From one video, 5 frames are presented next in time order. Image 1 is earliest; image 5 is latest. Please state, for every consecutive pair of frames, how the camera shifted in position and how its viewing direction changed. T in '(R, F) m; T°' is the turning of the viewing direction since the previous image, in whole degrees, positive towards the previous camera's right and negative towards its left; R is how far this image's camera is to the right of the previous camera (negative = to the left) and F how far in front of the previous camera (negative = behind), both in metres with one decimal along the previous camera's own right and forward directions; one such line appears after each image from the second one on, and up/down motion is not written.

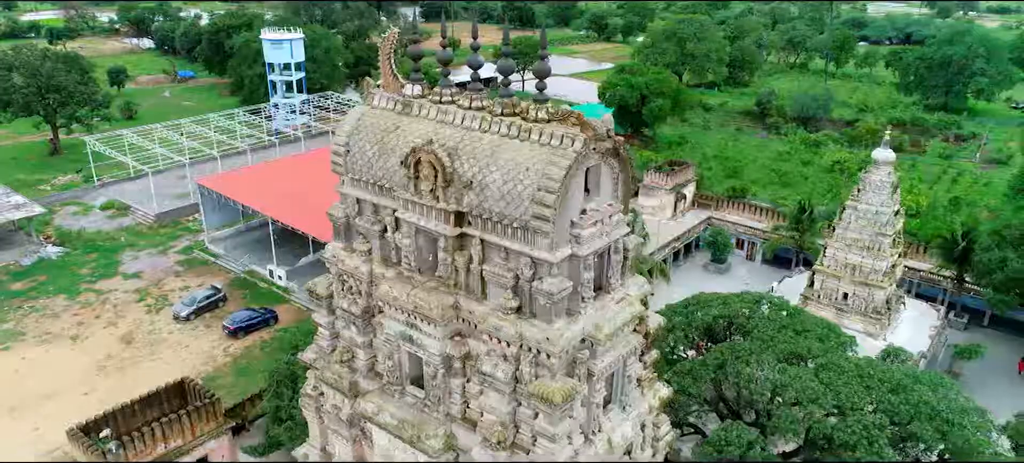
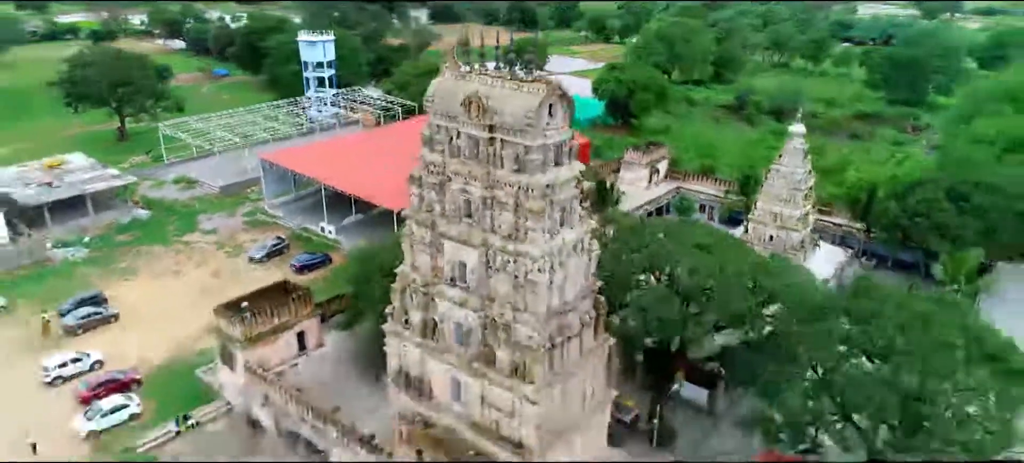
(0.0, -5.8) m; 0°
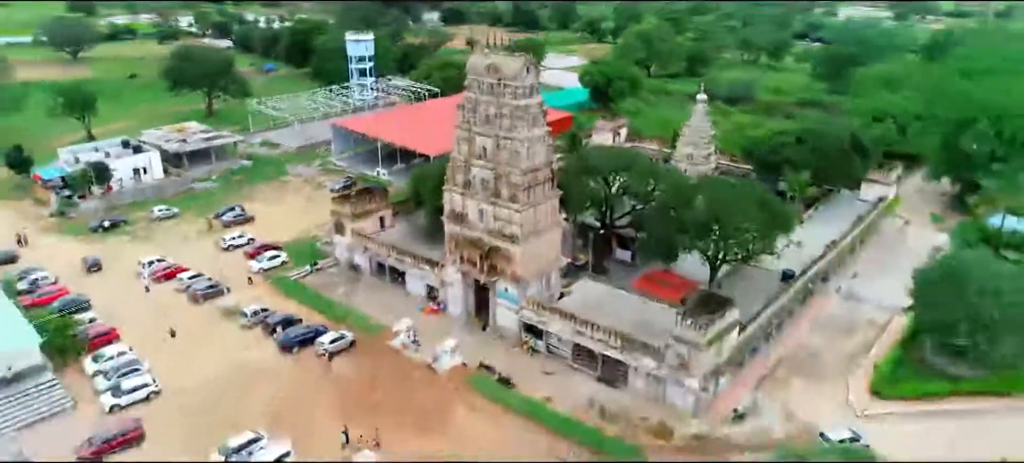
(+0.2, -12.0) m; 0°
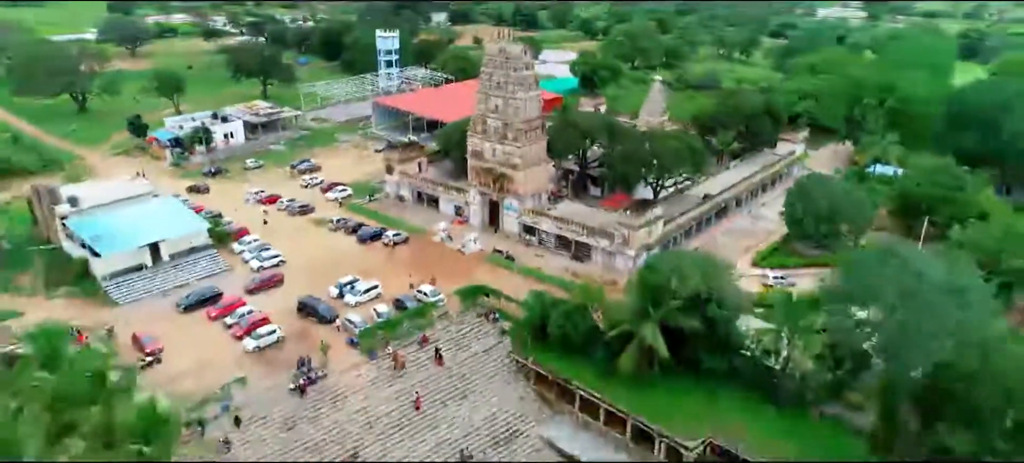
(-0.1, -11.6) m; 0°
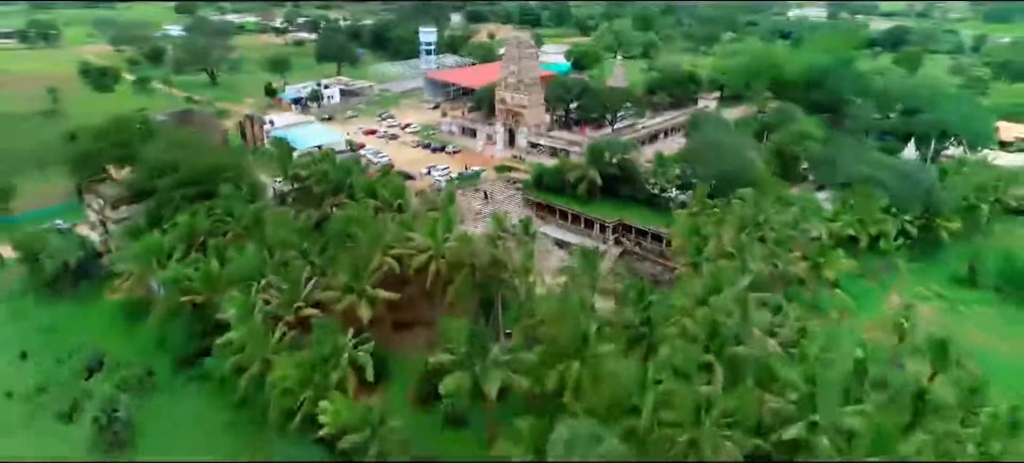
(-0.5, -23.8) m; 0°
